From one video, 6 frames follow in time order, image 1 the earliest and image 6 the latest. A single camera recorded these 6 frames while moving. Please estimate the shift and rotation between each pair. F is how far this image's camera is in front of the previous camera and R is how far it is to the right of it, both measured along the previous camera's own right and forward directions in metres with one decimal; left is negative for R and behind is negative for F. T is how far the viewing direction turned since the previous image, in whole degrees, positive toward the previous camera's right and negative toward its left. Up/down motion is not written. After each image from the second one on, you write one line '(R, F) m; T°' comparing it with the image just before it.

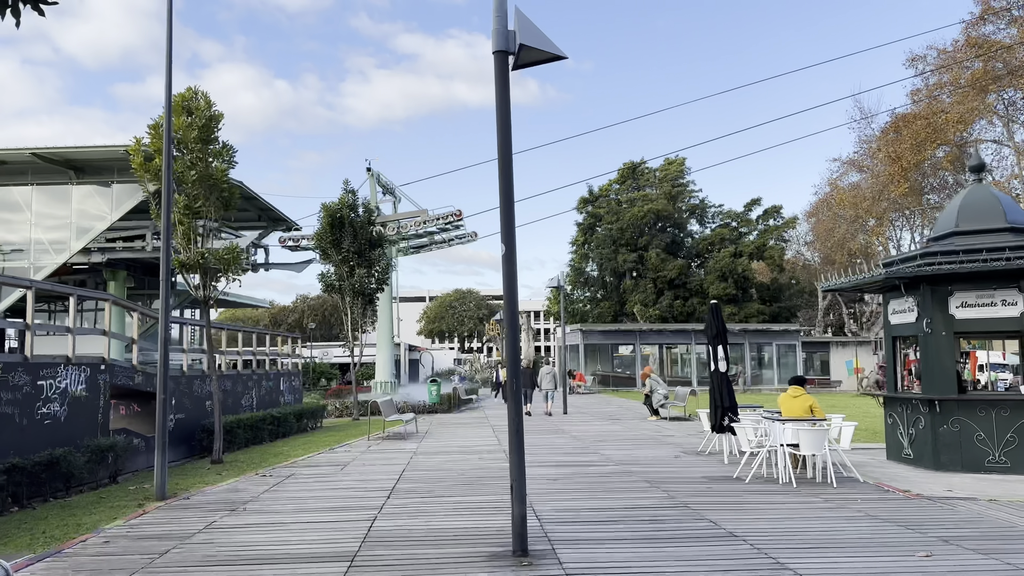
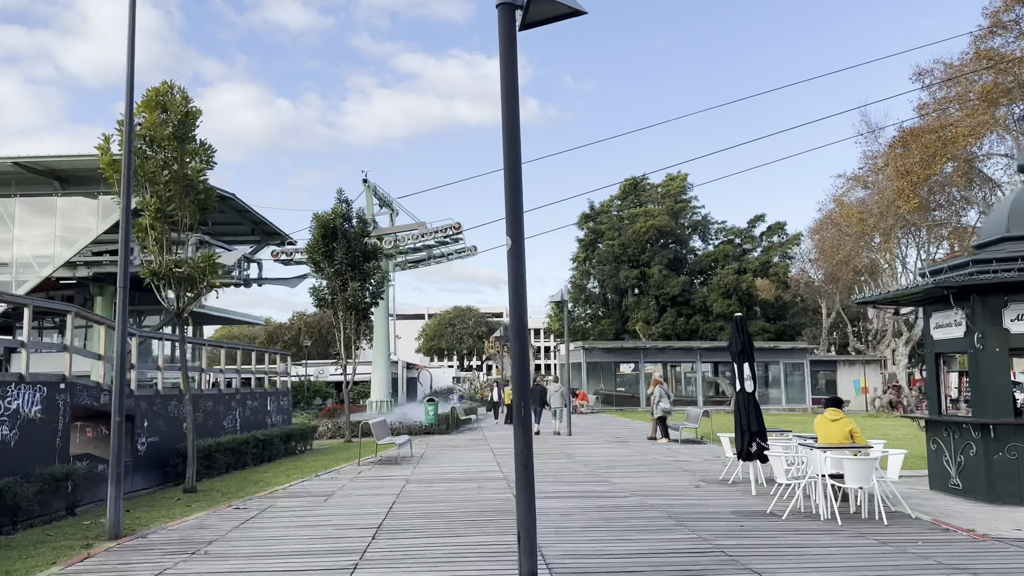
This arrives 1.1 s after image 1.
(-0.1, +1.2) m; 0°
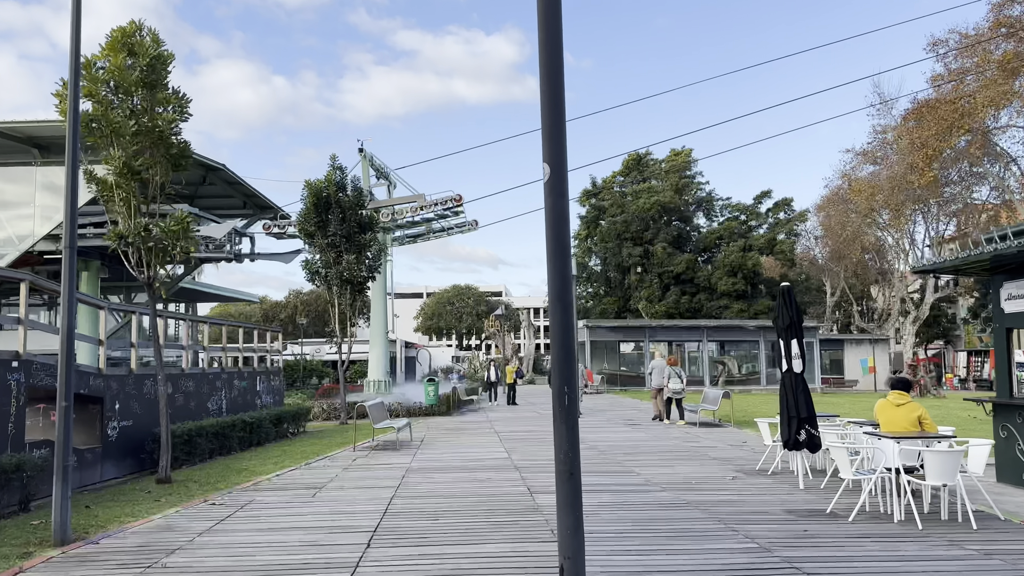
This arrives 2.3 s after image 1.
(-0.2, +1.4) m; 0°
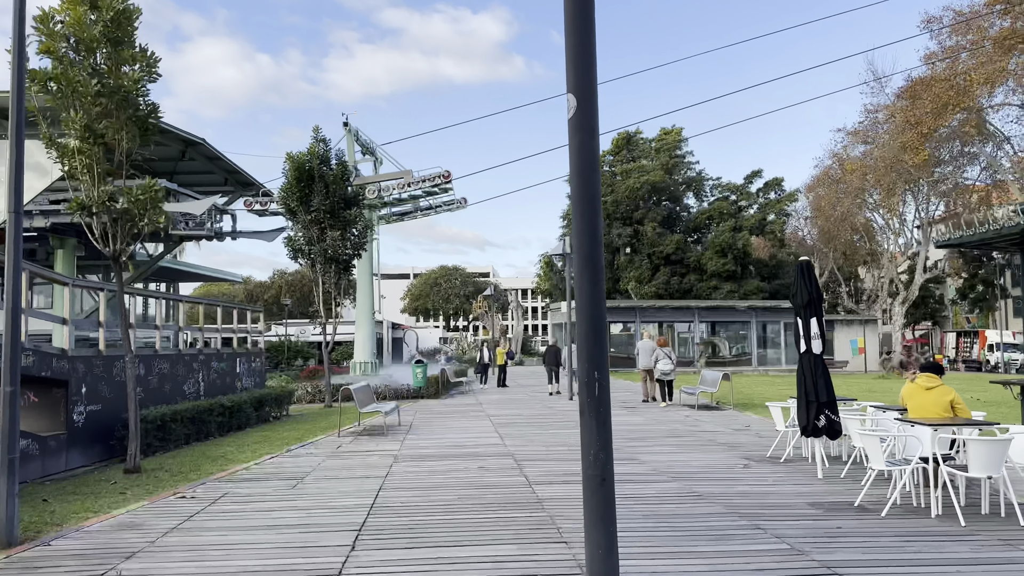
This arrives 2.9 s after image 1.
(-0.1, +0.8) m; +1°
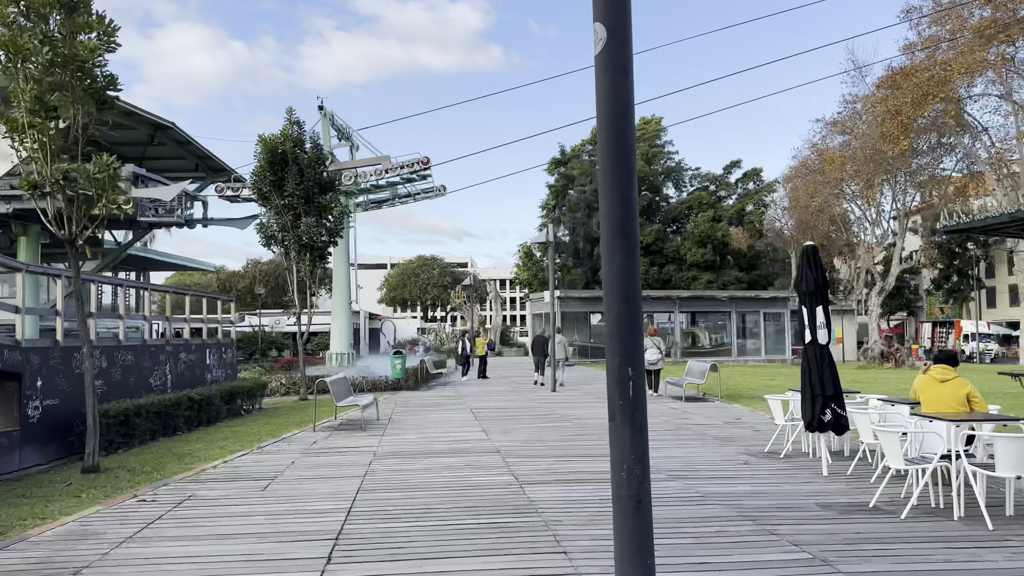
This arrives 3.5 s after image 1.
(-0.1, +0.6) m; +2°
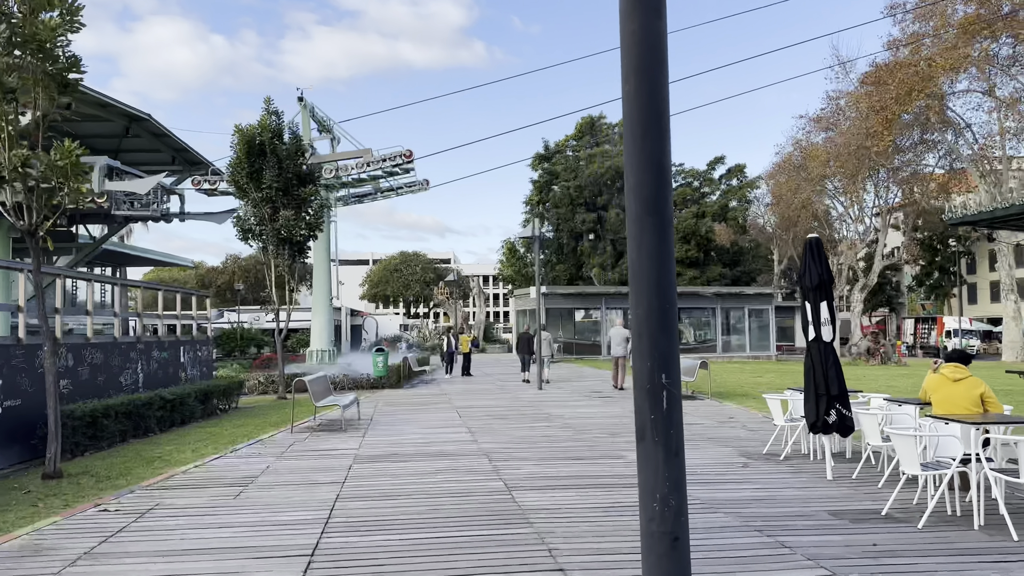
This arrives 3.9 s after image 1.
(-0.1, +0.5) m; +1°
